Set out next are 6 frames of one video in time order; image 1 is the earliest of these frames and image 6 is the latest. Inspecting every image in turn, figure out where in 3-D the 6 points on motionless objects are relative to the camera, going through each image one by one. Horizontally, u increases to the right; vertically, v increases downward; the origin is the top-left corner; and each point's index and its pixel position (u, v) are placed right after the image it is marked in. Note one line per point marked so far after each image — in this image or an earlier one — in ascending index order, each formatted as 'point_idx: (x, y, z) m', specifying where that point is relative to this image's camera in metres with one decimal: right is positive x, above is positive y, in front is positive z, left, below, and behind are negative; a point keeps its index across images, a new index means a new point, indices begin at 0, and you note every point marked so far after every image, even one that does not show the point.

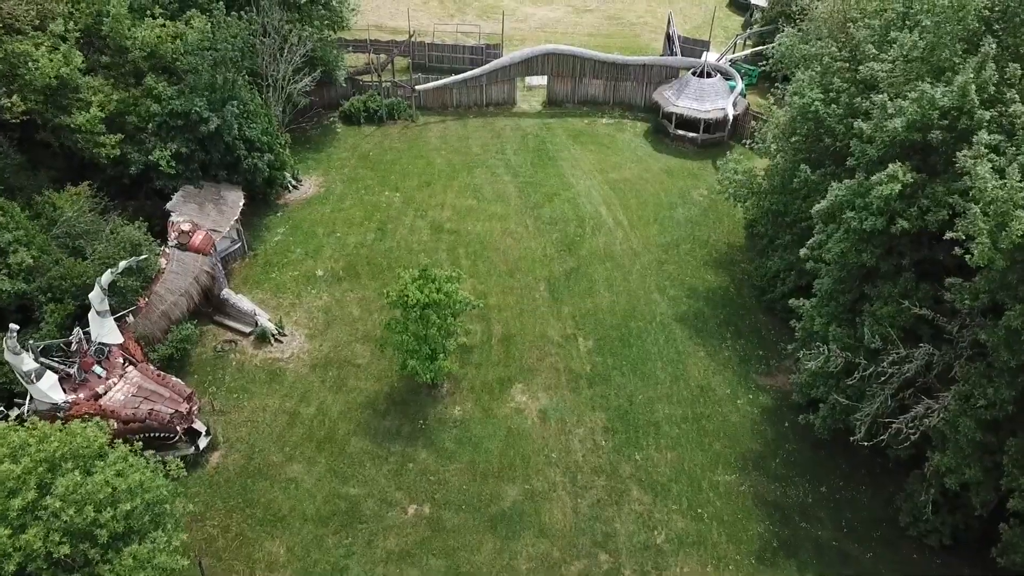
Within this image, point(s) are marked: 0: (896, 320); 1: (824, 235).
0: (+8.9, -0.8, +17.6) m
1: (+7.9, +1.3, +19.2) m
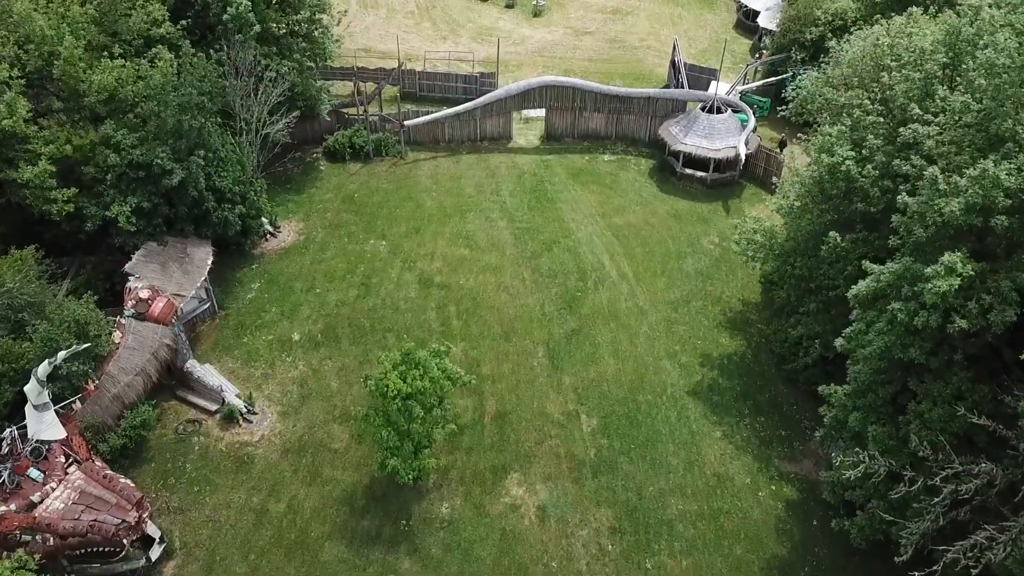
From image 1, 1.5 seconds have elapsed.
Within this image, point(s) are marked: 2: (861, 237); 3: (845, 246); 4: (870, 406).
0: (+8.8, -2.8, +15.3) m
1: (+7.7, -0.7, +16.9) m
2: (+8.9, +1.3, +19.5) m
3: (+8.5, +1.1, +19.4) m
4: (+8.0, -2.6, +17.0) m
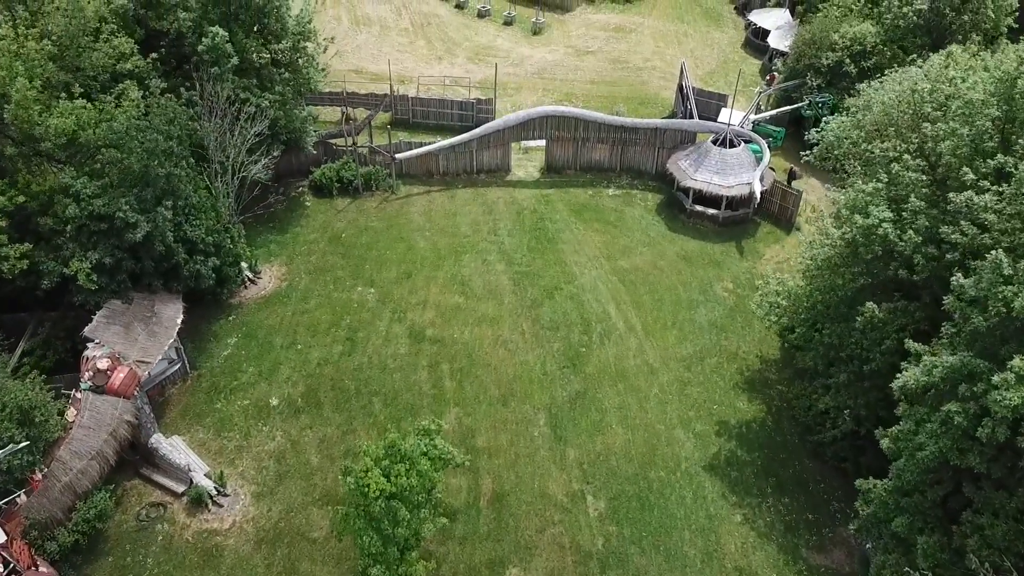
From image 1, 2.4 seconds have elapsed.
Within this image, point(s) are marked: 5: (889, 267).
0: (+8.8, -4.5, +13.3) m
1: (+7.7, -2.4, +14.8) m
2: (+8.9, -0.4, +17.4) m
3: (+8.4, -0.7, +17.3) m
4: (+8.0, -4.4, +15.0) m
5: (+8.7, +0.5, +17.5) m
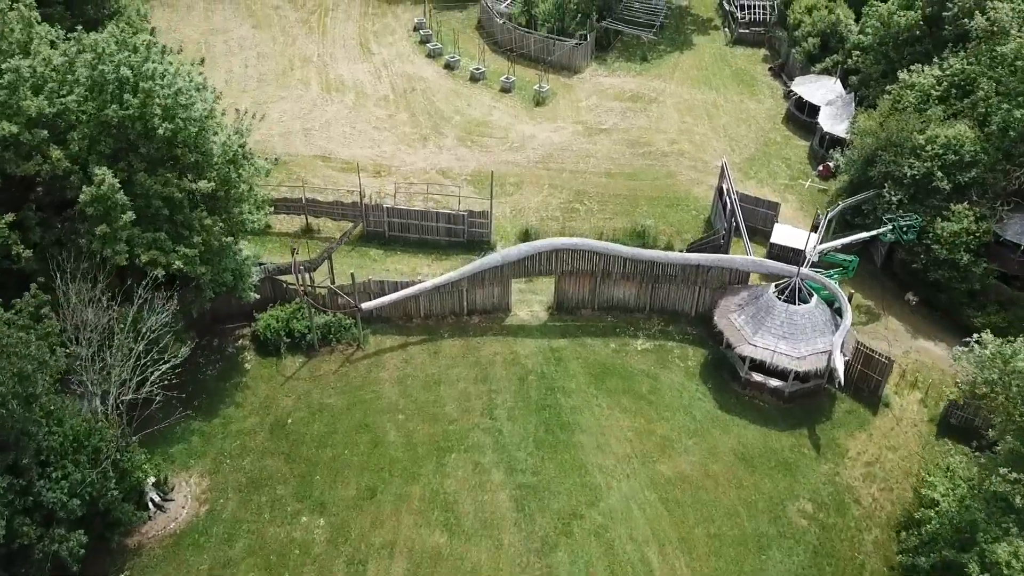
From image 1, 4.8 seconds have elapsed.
0: (+8.9, -10.3, +6.2) m
1: (+7.8, -8.2, +7.8) m
2: (+9.0, -6.2, +10.4) m
3: (+8.5, -6.4, +10.3) m
4: (+8.1, -10.1, +7.9) m
5: (+8.8, -5.3, +10.5) m
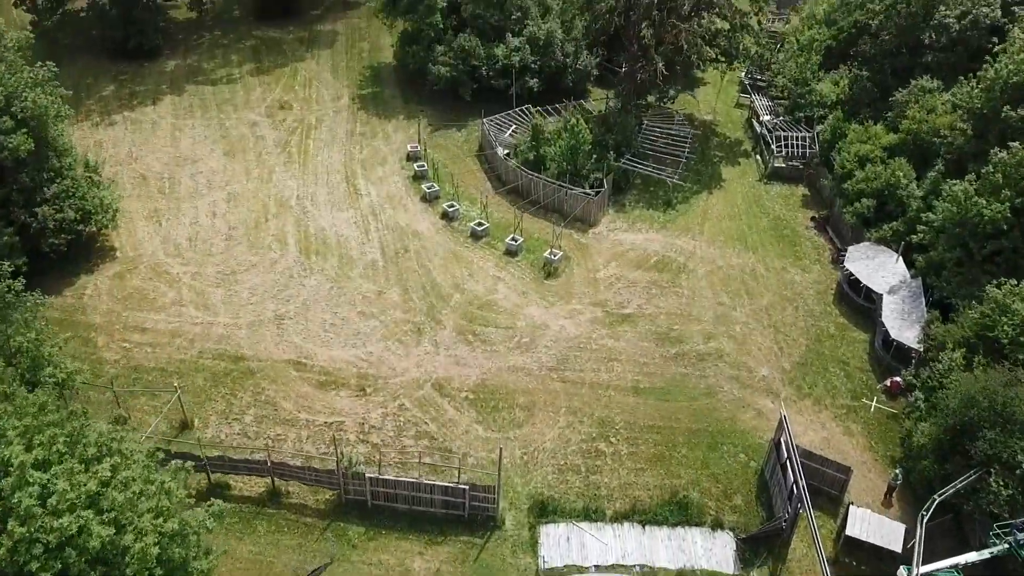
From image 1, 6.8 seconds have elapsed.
0: (+9.4, -19.0, +0.8) m
1: (+8.3, -16.9, +2.4) m
2: (+9.5, -14.9, +5.0) m
3: (+9.0, -15.2, +4.9) m
4: (+8.6, -18.9, +2.6) m
5: (+9.3, -14.0, +5.1) m
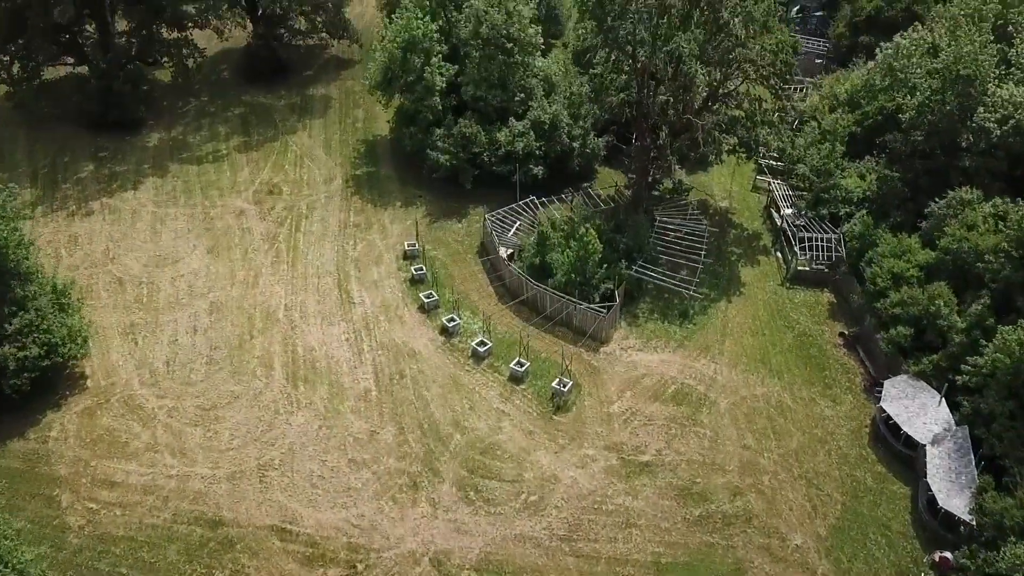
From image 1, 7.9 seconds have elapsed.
0: (+9.7, -24.4, -2.0) m
1: (+8.7, -22.3, -0.5) m
2: (+9.8, -20.4, +2.2) m
3: (+9.3, -20.6, +2.1) m
4: (+8.9, -24.3, -0.3) m
5: (+9.6, -19.4, +2.3) m
